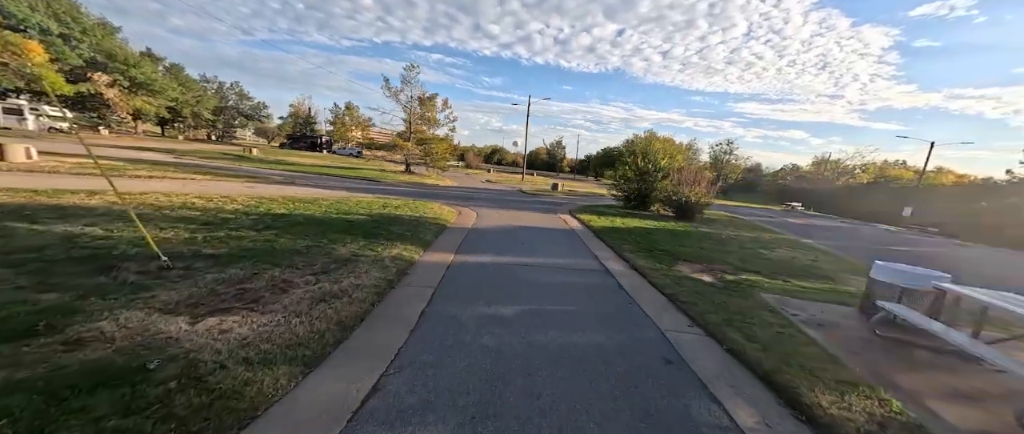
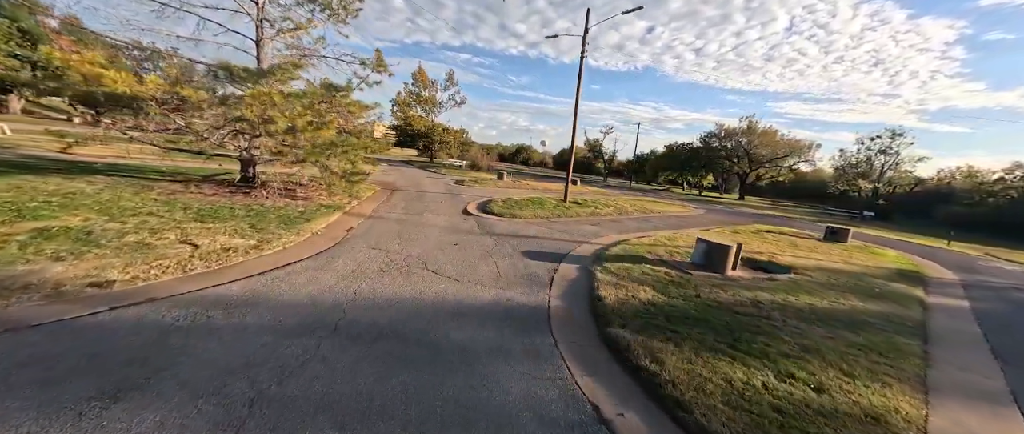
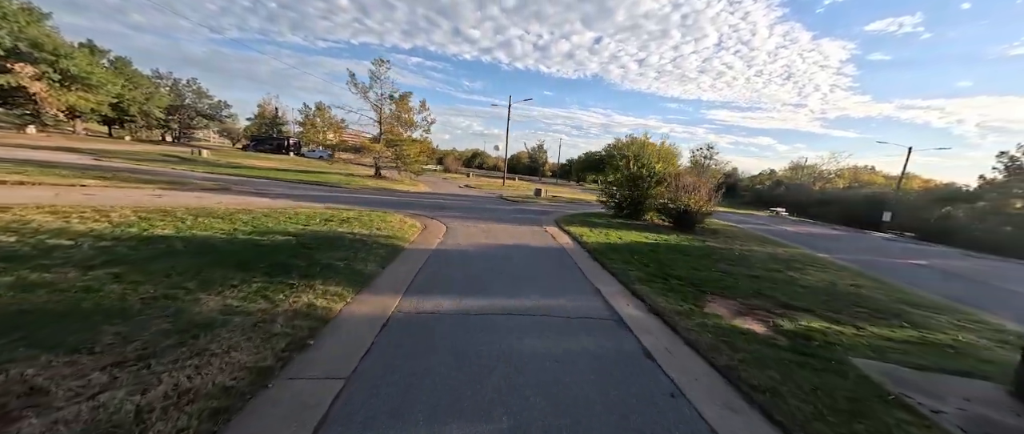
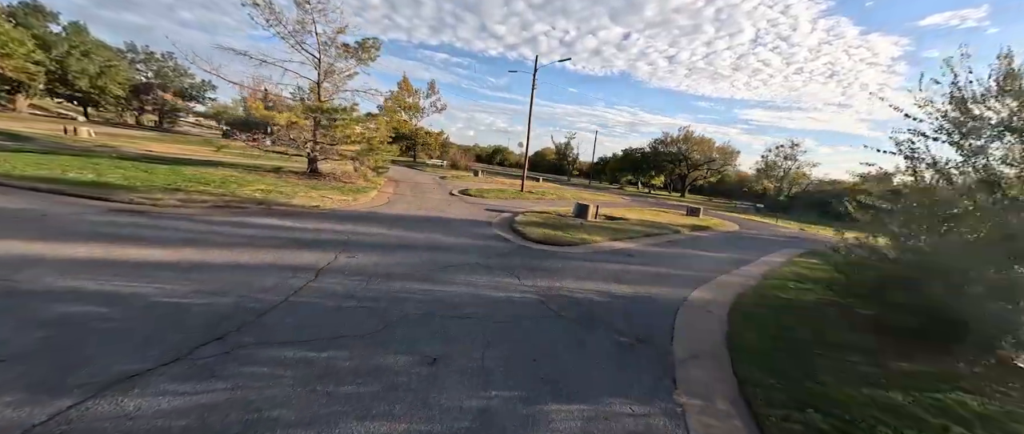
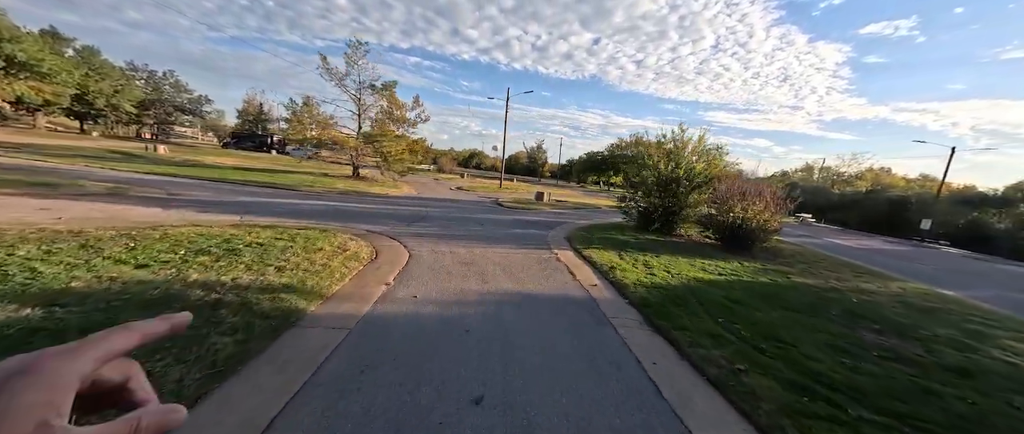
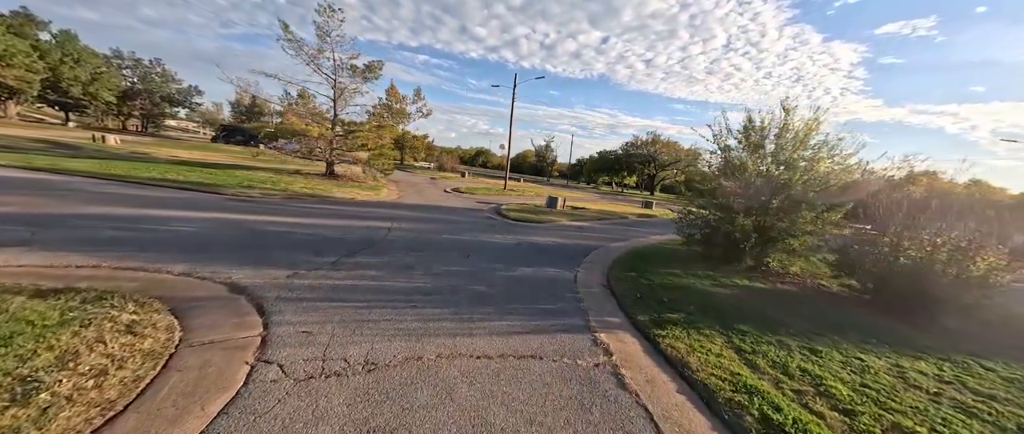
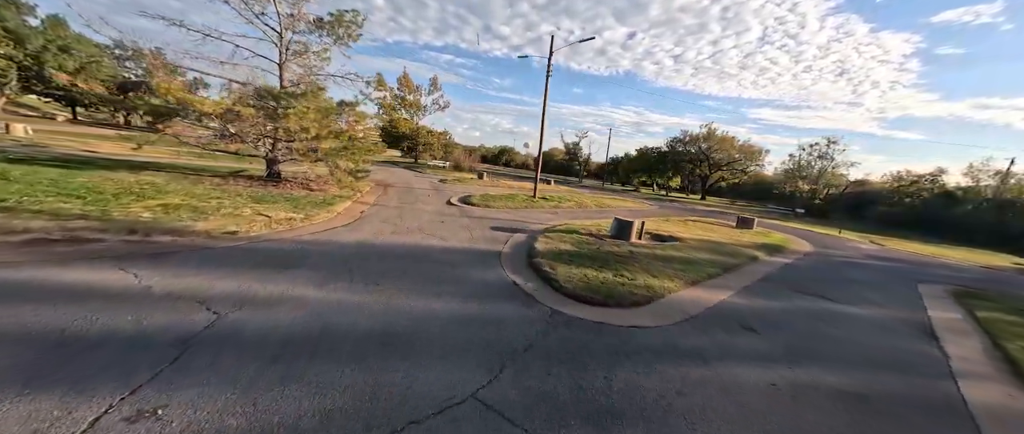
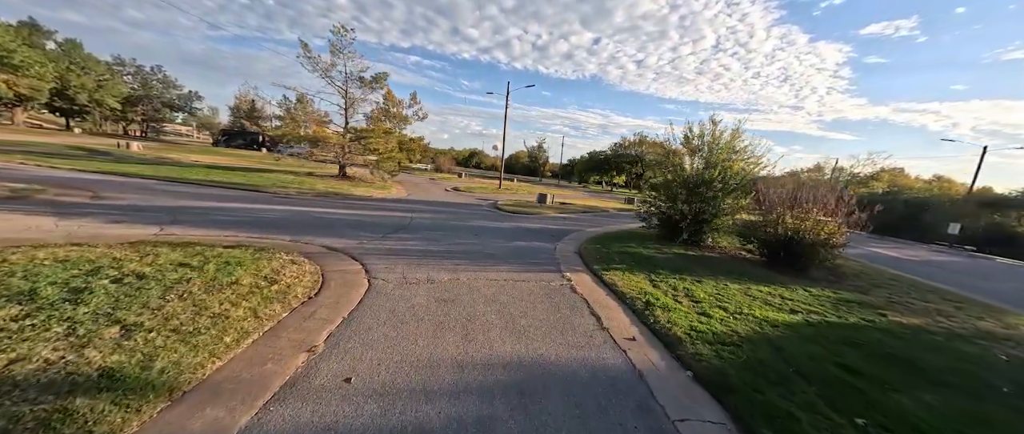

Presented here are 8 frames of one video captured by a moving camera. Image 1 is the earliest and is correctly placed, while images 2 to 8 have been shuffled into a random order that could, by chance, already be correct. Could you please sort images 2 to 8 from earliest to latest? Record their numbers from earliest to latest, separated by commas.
3, 5, 8, 6, 4, 7, 2
